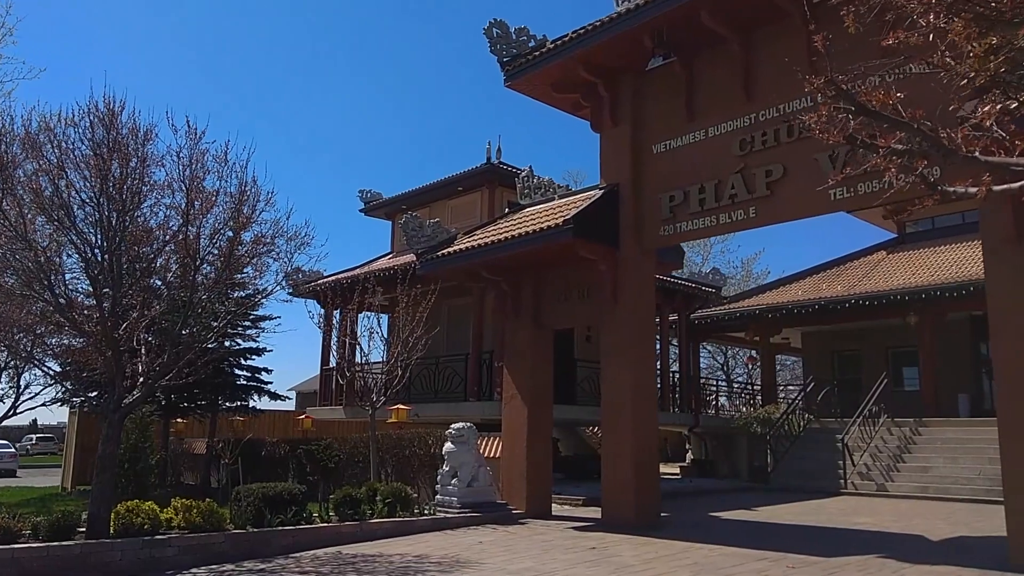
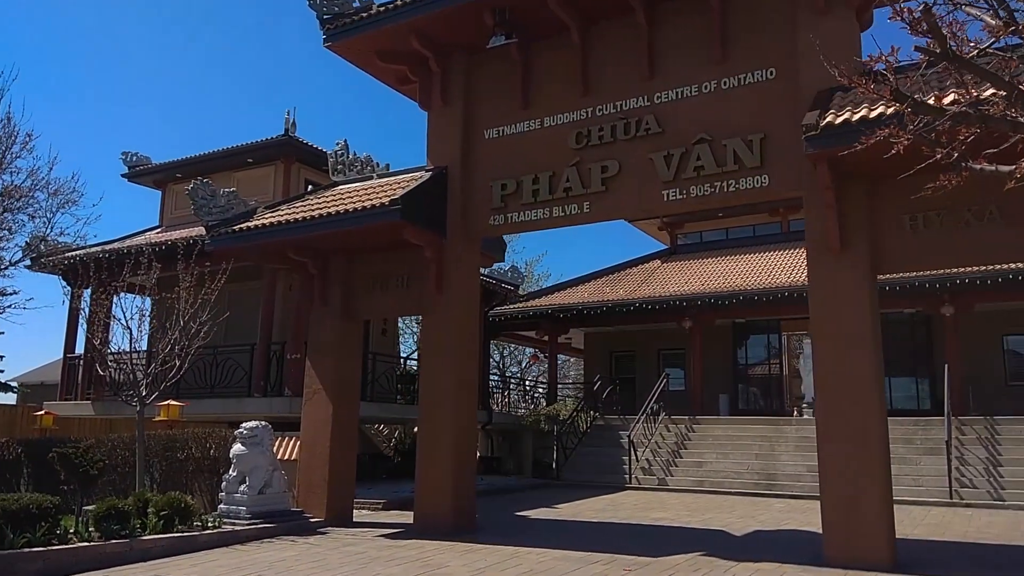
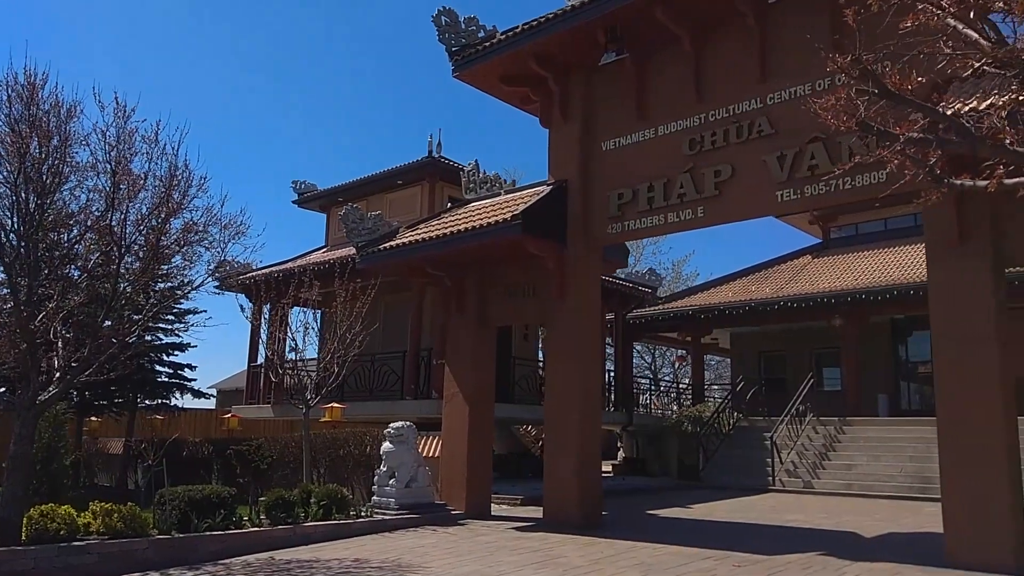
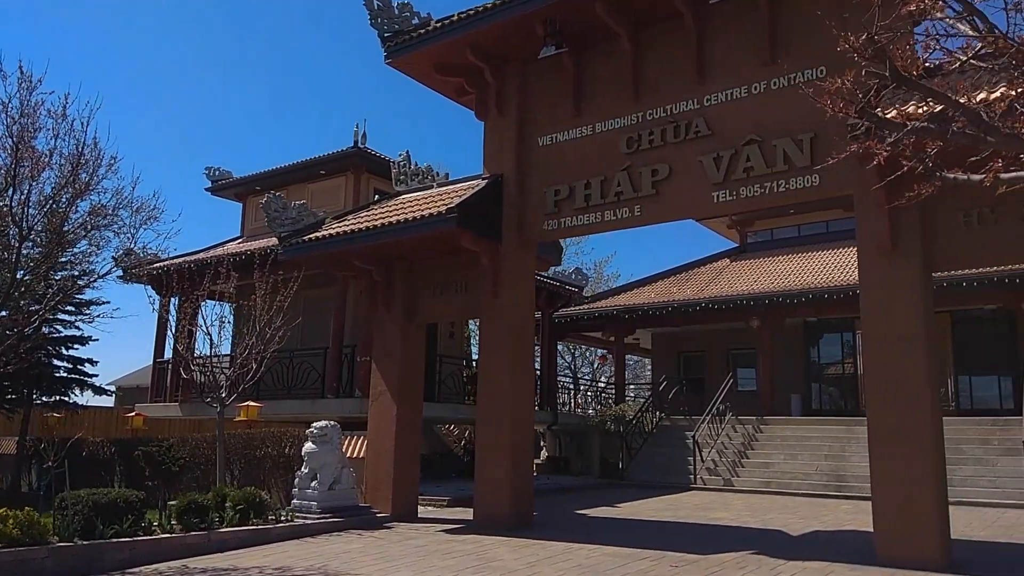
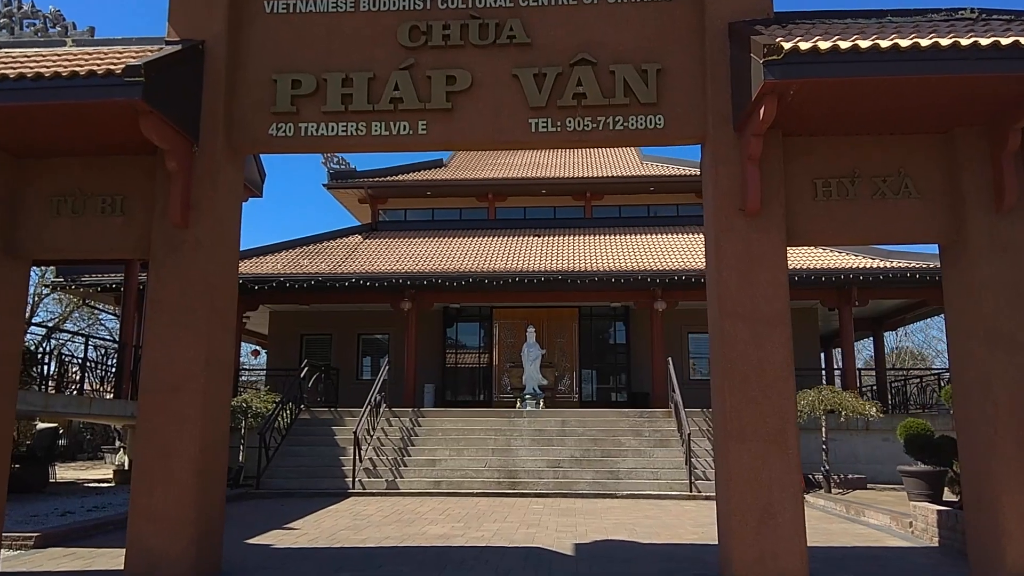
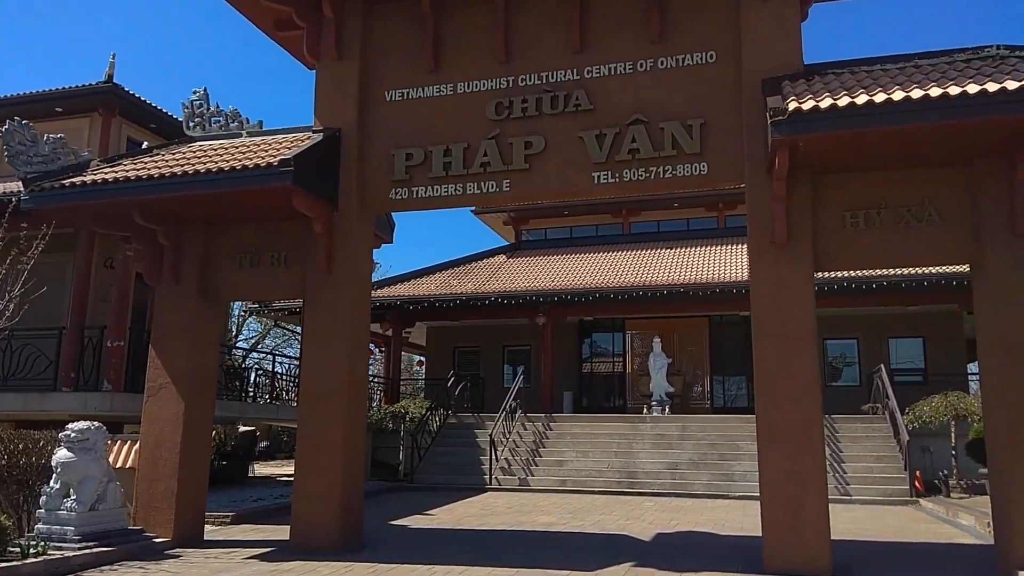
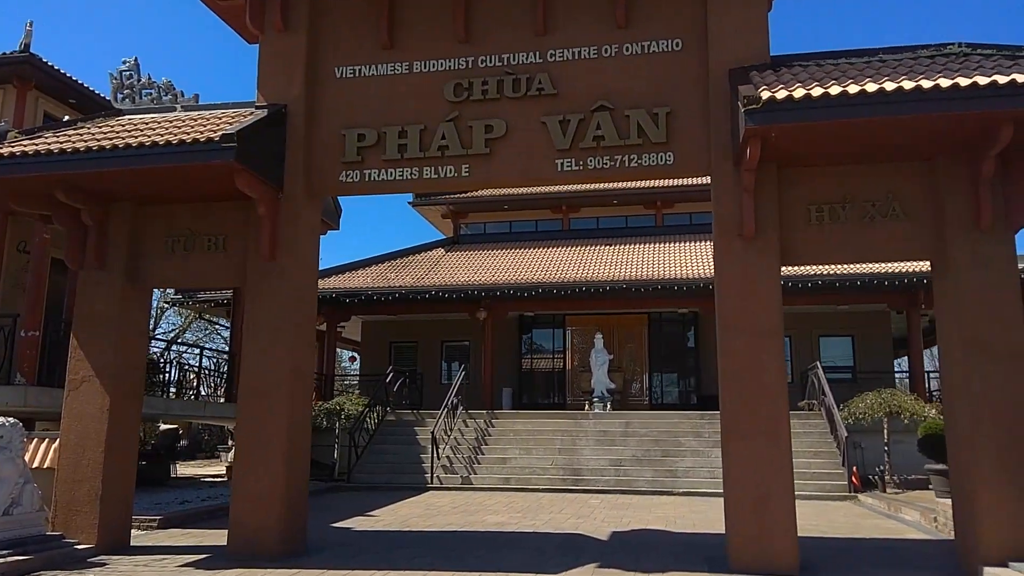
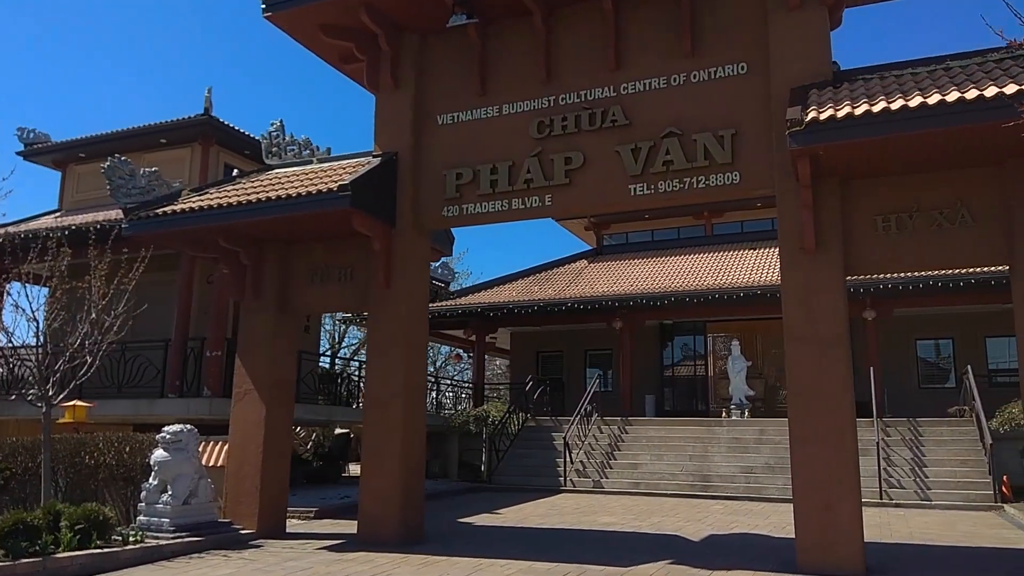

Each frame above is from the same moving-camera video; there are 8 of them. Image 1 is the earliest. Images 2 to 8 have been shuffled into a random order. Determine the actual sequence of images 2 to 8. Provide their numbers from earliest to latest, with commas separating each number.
3, 4, 2, 8, 6, 7, 5
